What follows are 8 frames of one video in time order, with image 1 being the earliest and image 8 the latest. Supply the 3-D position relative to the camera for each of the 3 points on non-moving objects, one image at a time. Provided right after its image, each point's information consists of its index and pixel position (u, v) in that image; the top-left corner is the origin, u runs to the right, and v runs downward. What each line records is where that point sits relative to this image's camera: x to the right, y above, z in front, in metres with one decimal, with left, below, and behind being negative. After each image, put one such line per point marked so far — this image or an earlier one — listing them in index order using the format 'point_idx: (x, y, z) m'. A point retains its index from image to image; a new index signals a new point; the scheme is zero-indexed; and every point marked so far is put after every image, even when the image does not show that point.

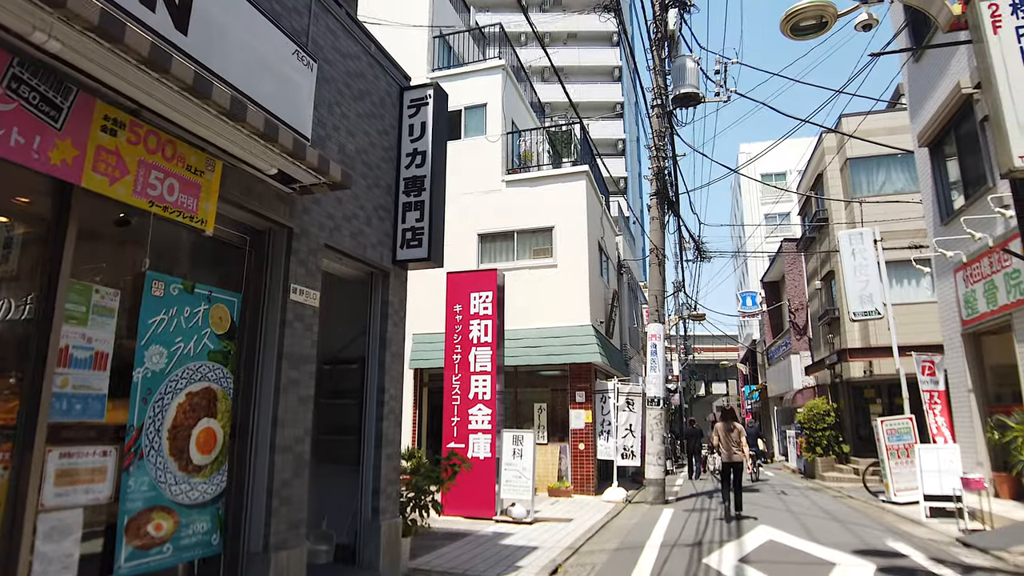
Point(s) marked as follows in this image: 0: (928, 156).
0: (+7.0, +2.2, +11.6) m
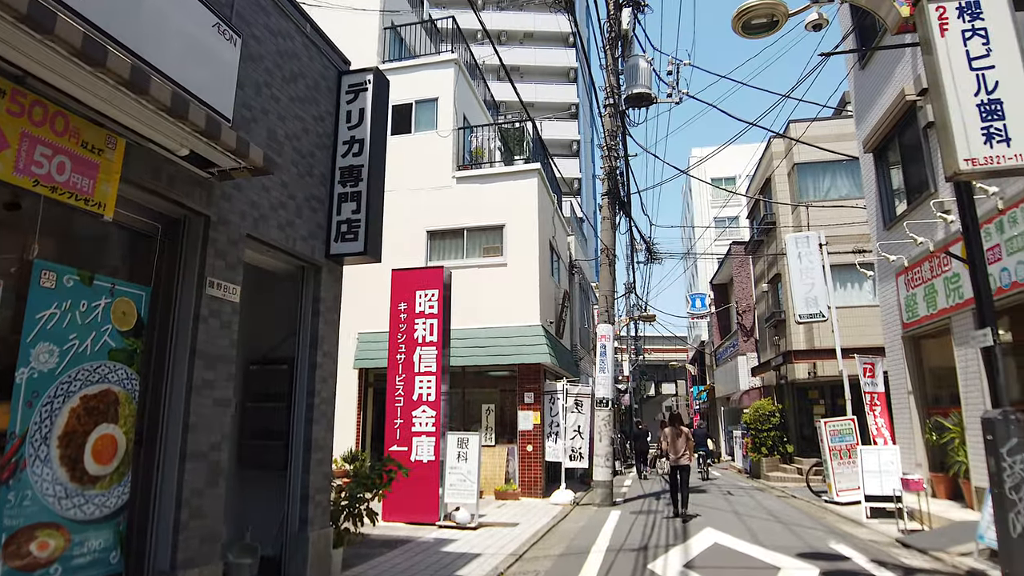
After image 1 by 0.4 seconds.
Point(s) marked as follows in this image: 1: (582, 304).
0: (+6.2, +2.2, +11.7) m
1: (+2.0, -0.4, +19.9) m
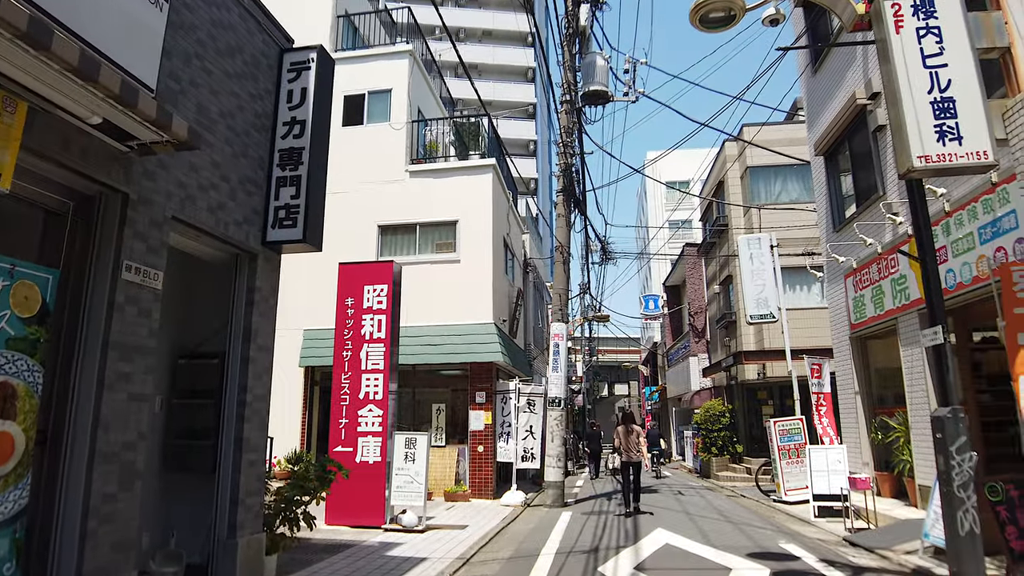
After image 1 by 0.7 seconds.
0: (+5.4, +2.1, +11.9) m
1: (+0.7, -0.4, +19.7) m
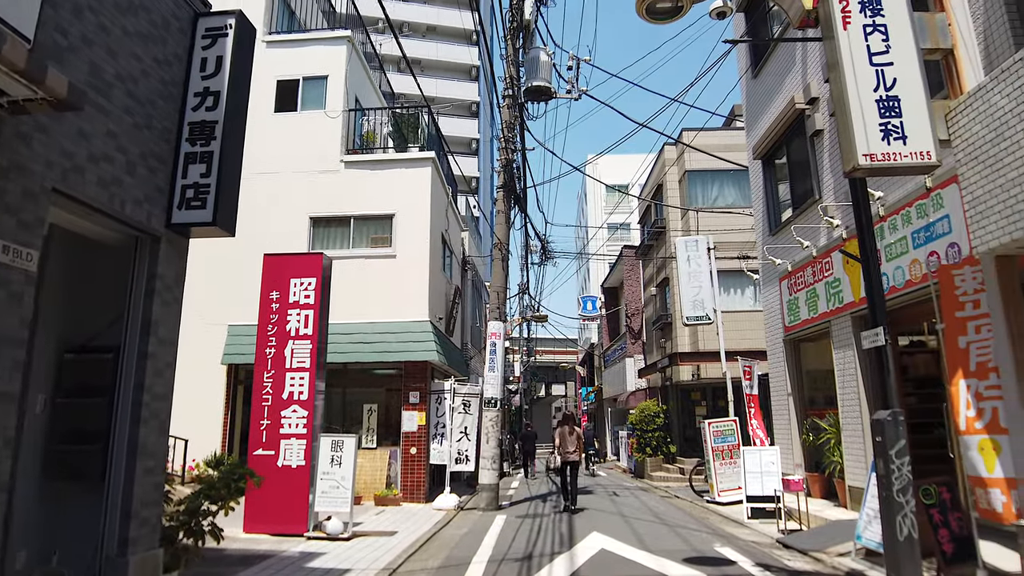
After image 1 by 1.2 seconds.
0: (+4.4, +2.1, +12.0) m
1: (-1.1, -0.4, +19.4) m
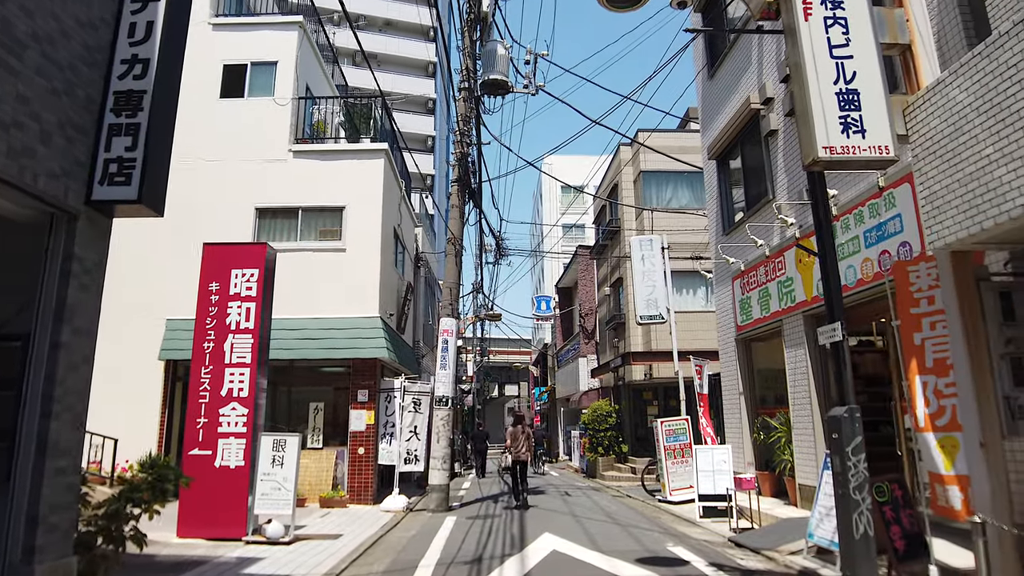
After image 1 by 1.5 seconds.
0: (+3.6, +2.1, +12.0) m
1: (-2.4, -0.3, +19.0) m
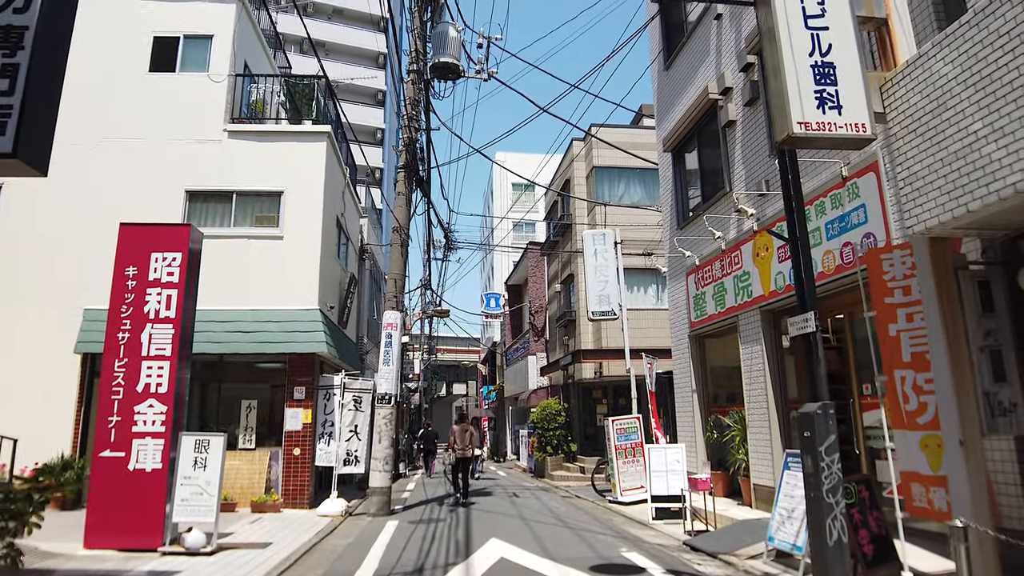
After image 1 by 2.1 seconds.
0: (+2.7, +2.2, +11.8) m
1: (-3.8, -0.1, +18.3) m
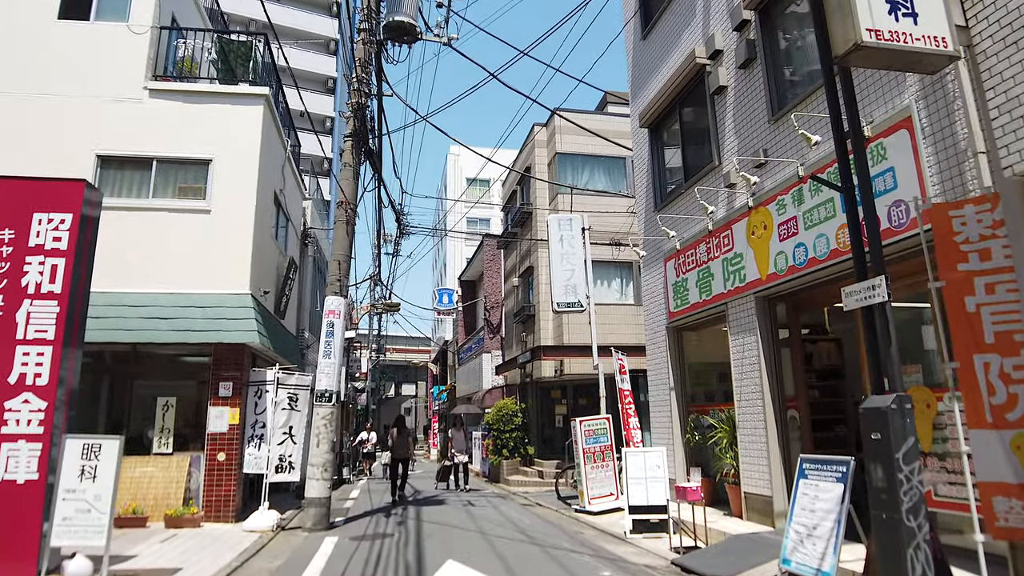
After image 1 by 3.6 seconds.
0: (+2.1, +2.4, +10.8) m
1: (-4.8, +0.1, +16.8) m
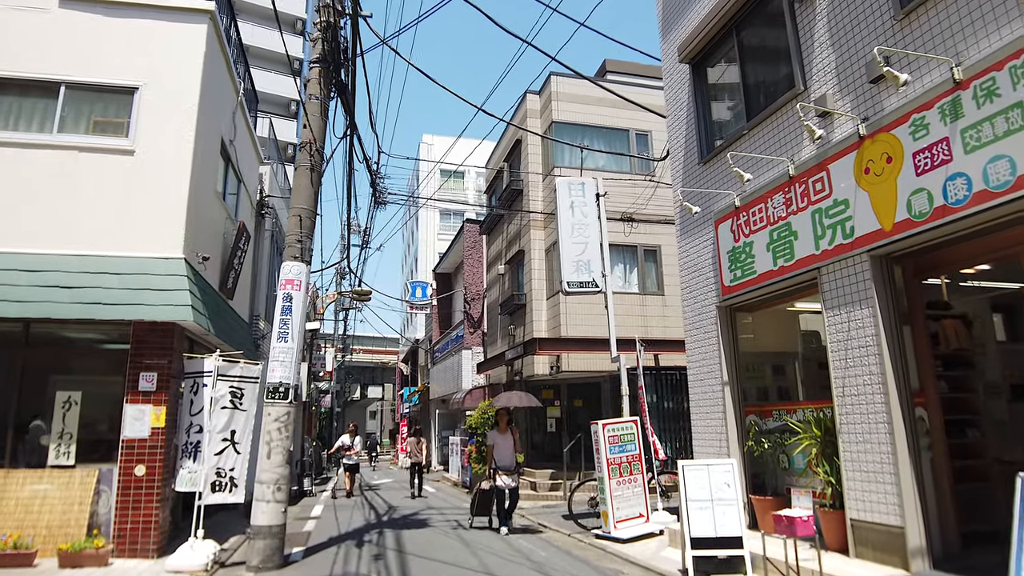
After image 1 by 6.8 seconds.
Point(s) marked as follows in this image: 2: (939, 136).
0: (+2.2, +2.7, +8.8) m
1: (-5.1, +0.5, +14.5) m
2: (+3.1, +1.1, +5.0) m
